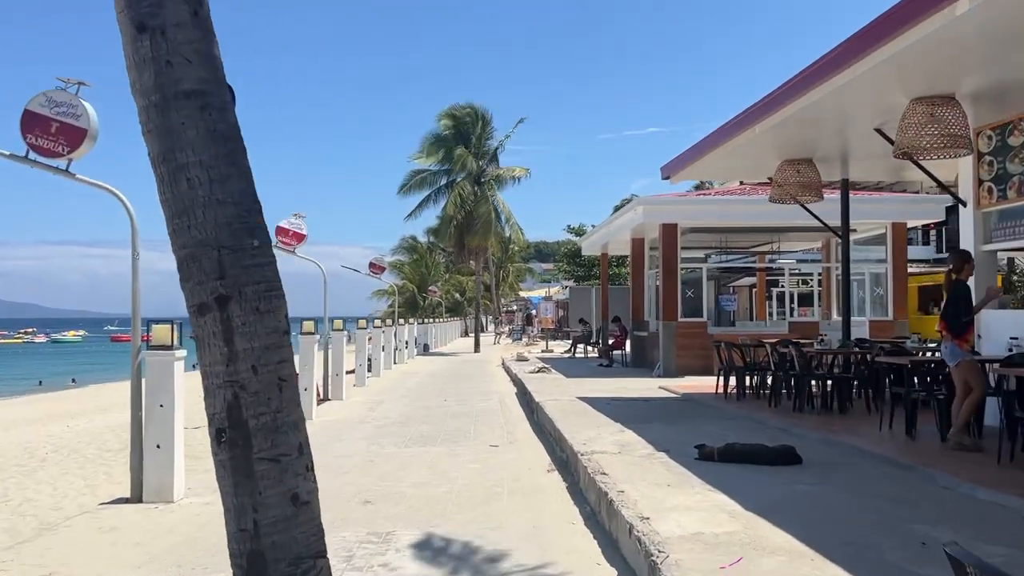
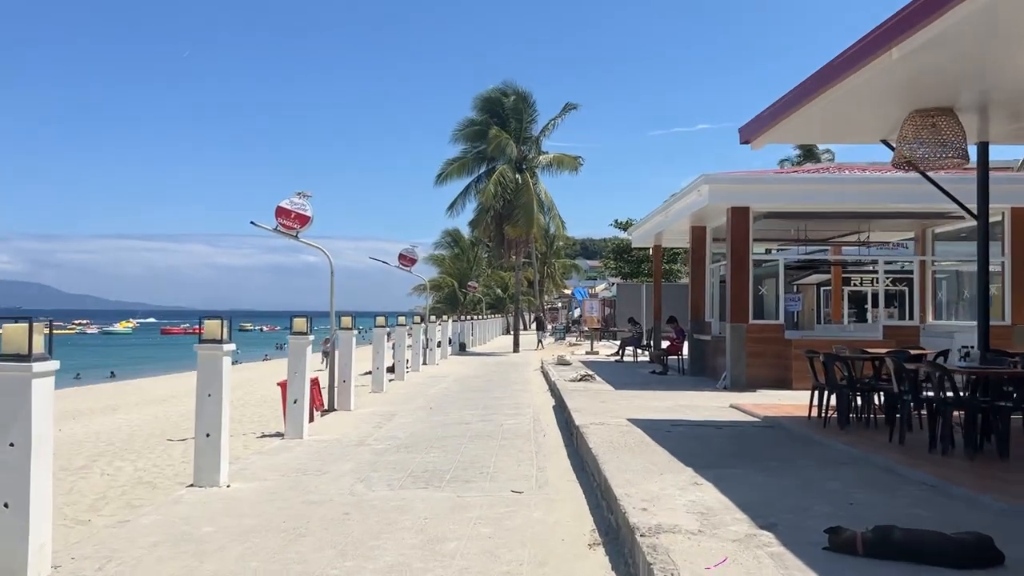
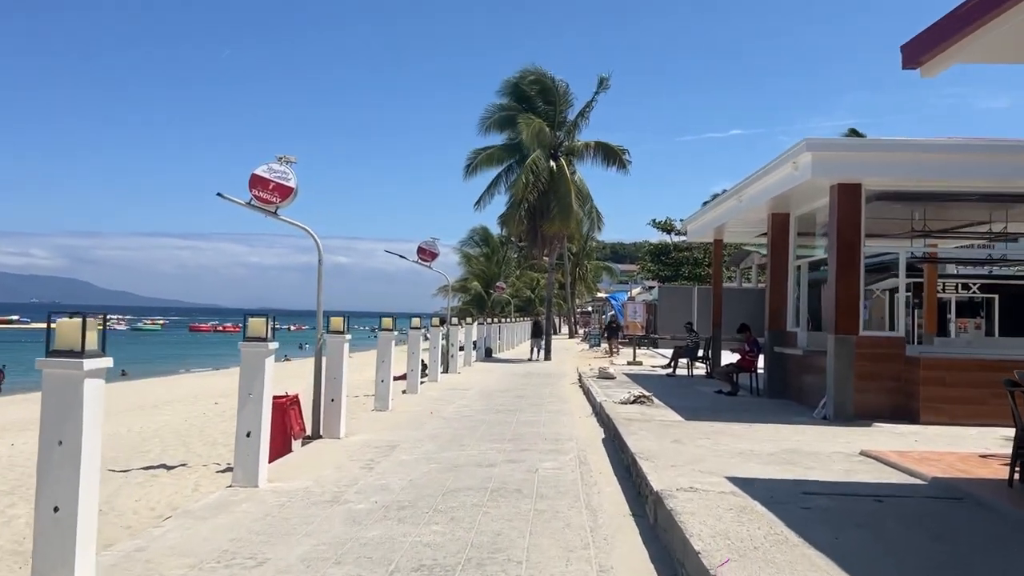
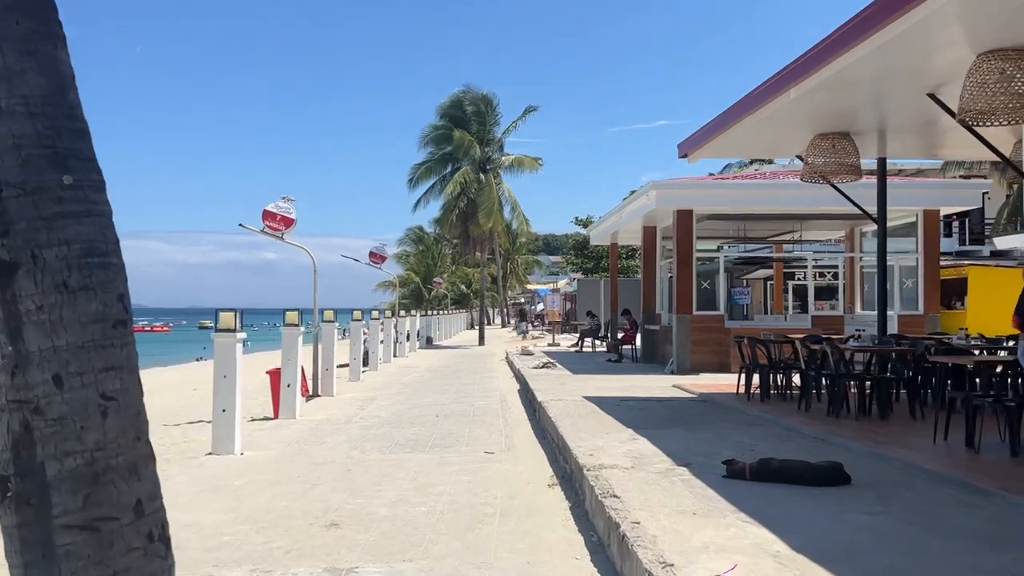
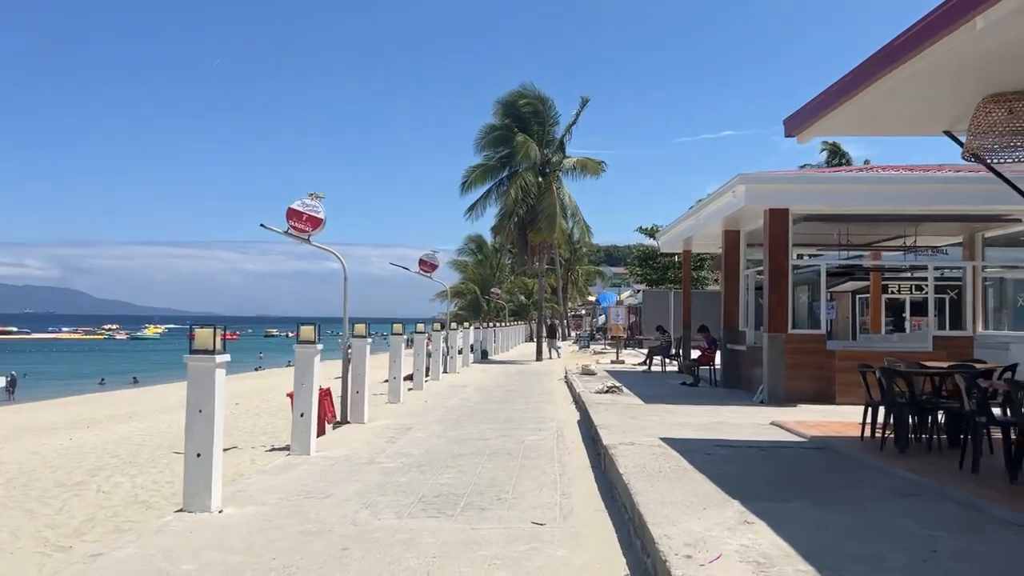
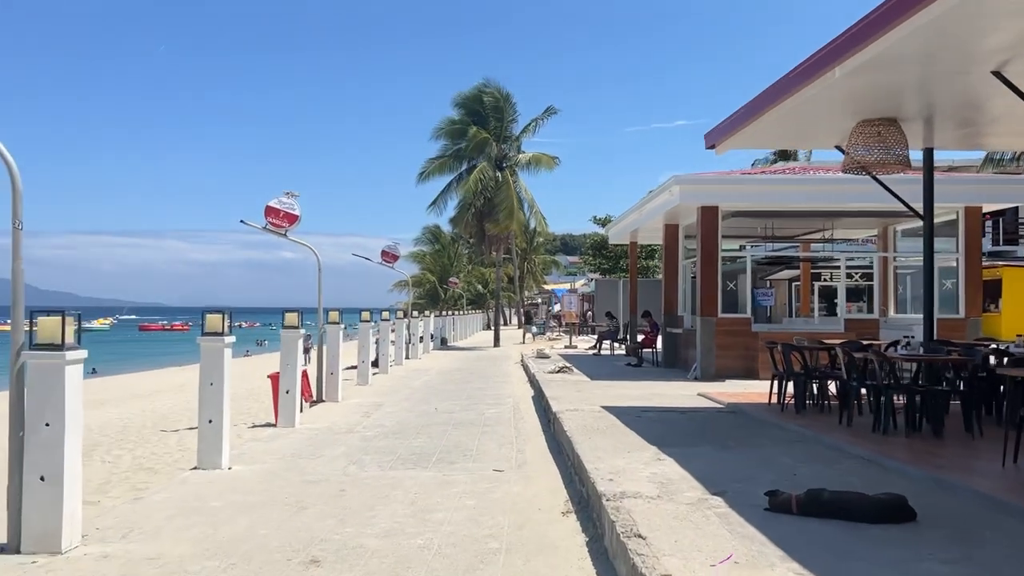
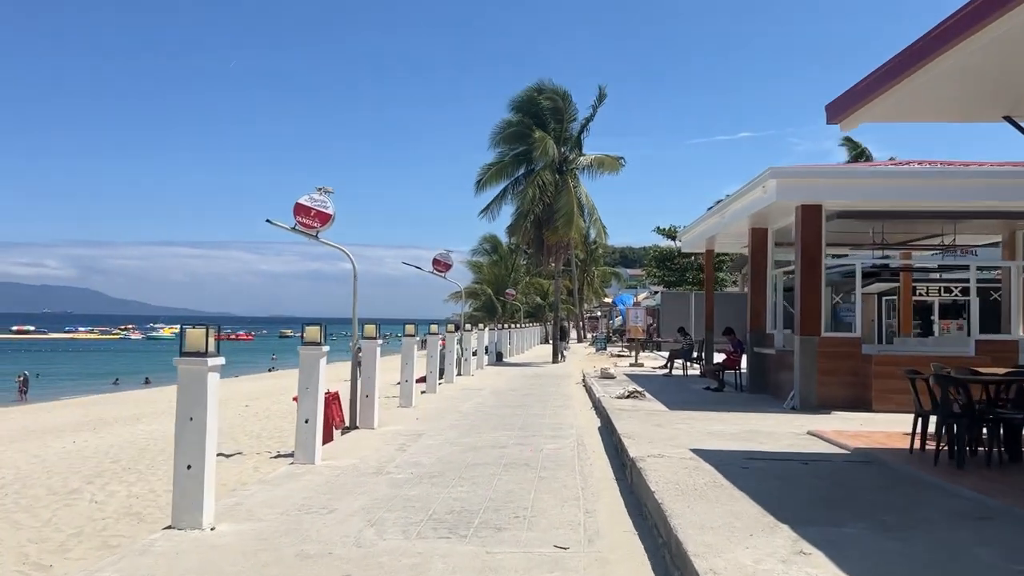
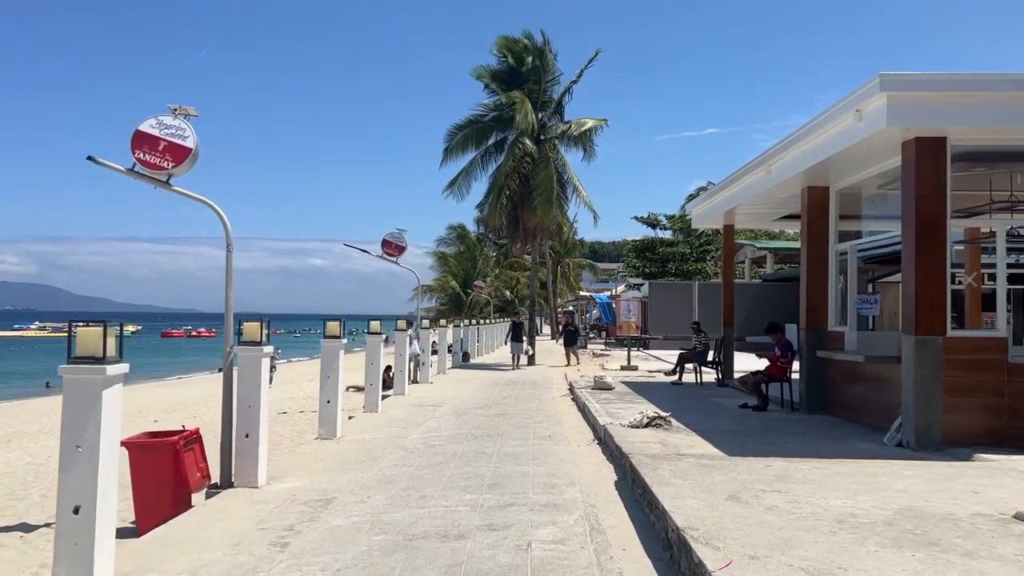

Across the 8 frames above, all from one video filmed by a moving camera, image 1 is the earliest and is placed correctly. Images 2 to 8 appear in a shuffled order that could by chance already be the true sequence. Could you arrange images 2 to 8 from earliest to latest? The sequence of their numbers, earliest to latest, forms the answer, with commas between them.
4, 6, 2, 5, 7, 3, 8
